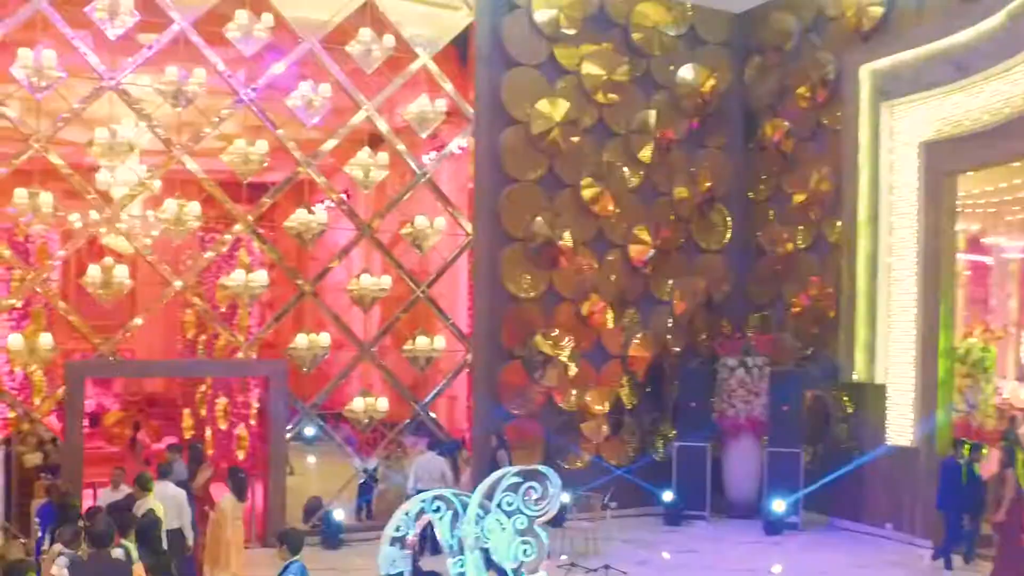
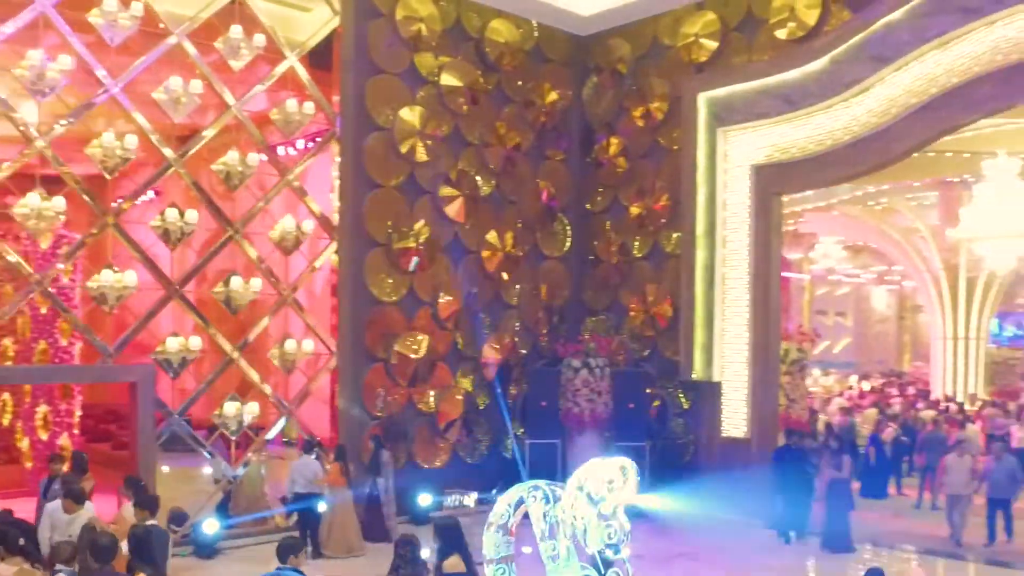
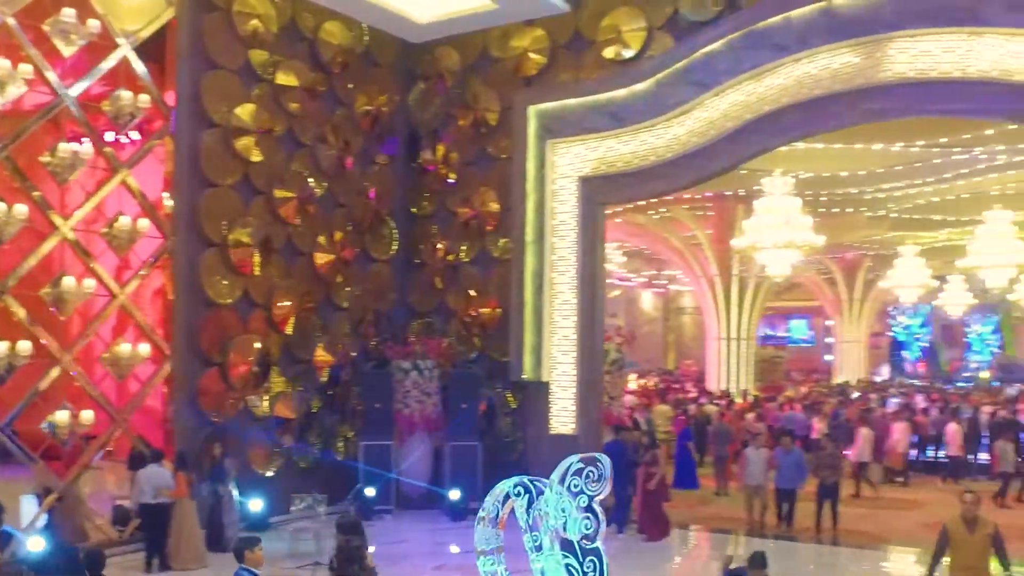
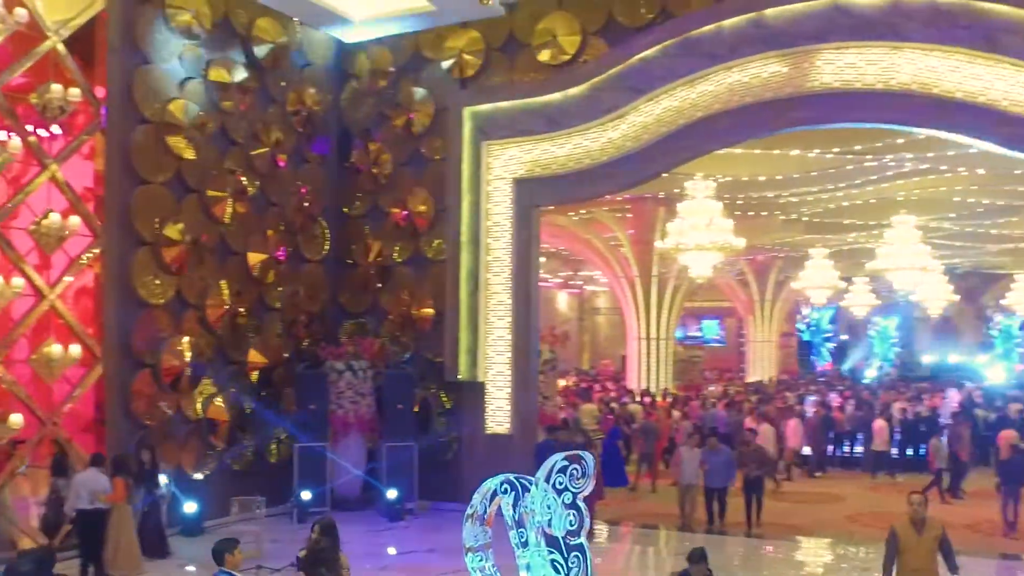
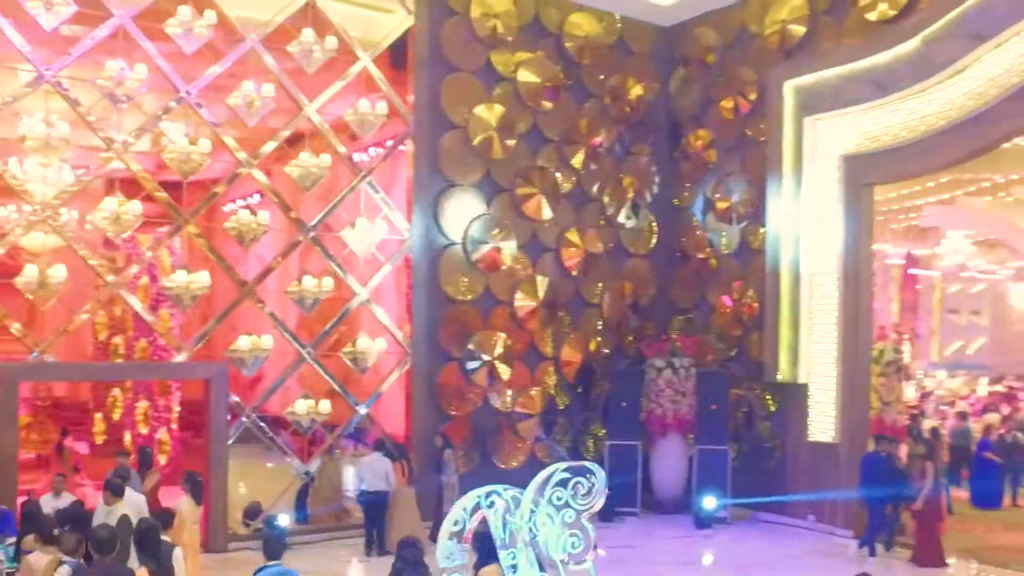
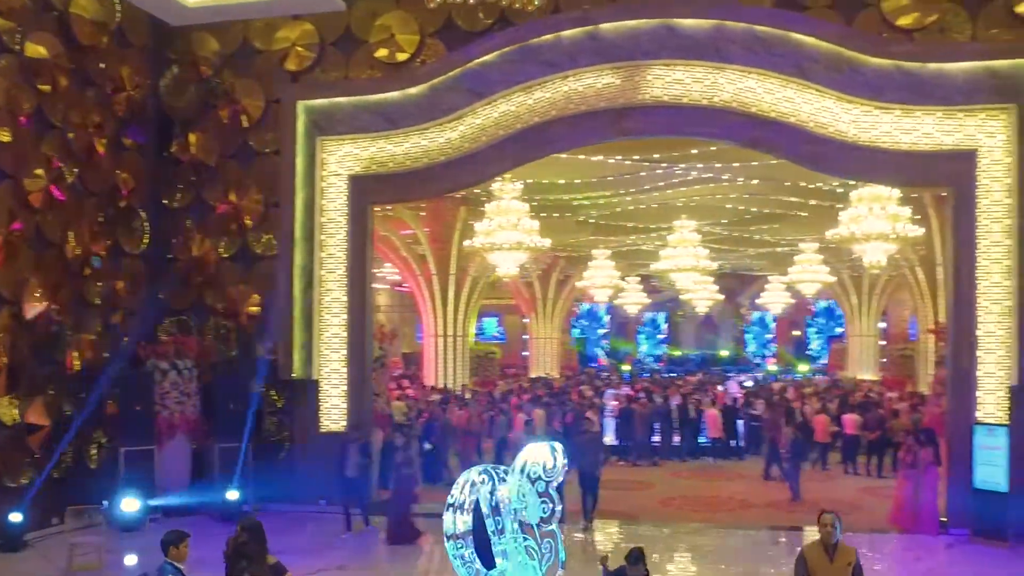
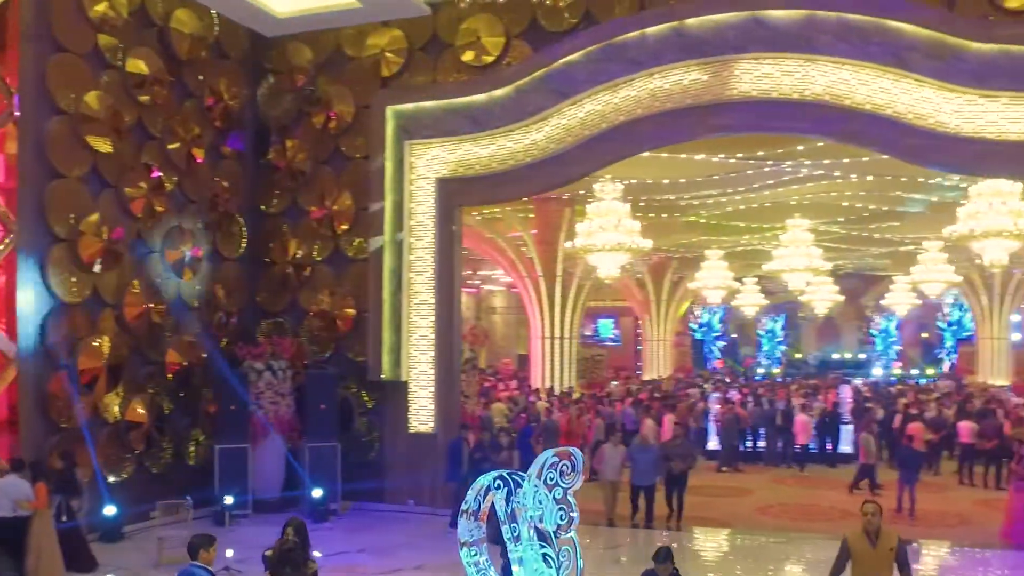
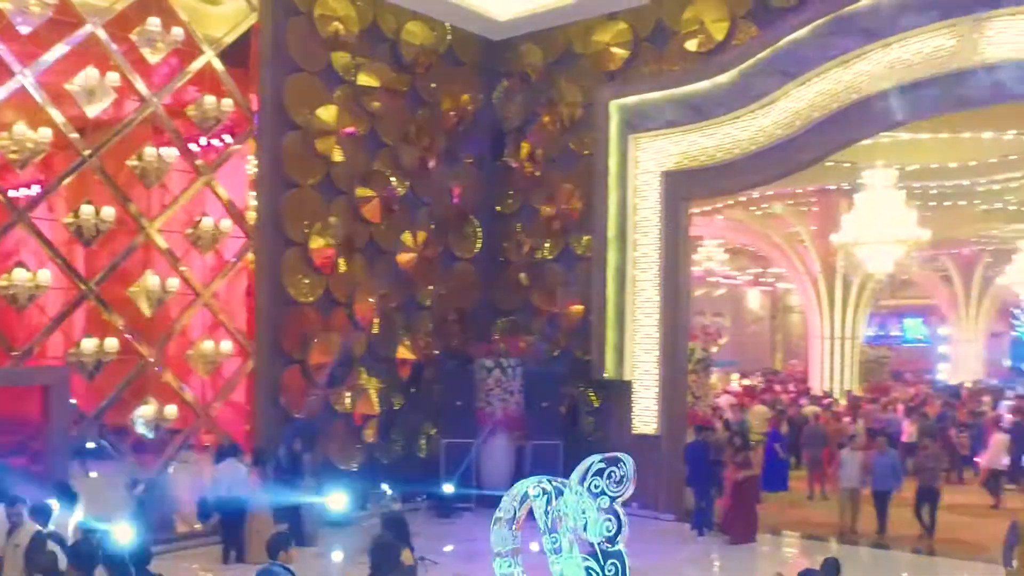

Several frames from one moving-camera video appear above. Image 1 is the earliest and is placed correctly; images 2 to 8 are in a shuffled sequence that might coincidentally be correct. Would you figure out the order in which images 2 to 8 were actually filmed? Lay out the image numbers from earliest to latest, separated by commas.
5, 2, 8, 3, 4, 7, 6
